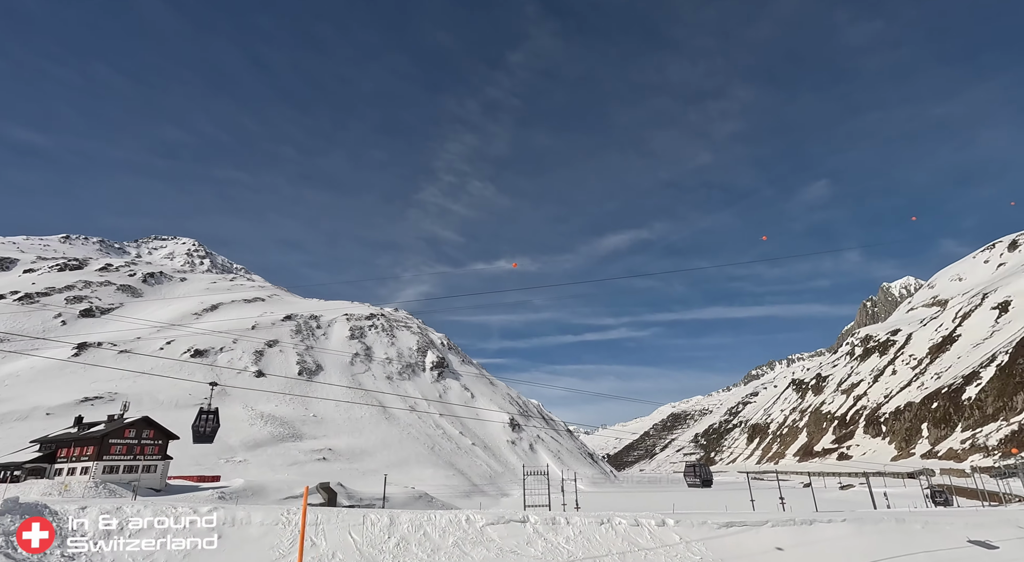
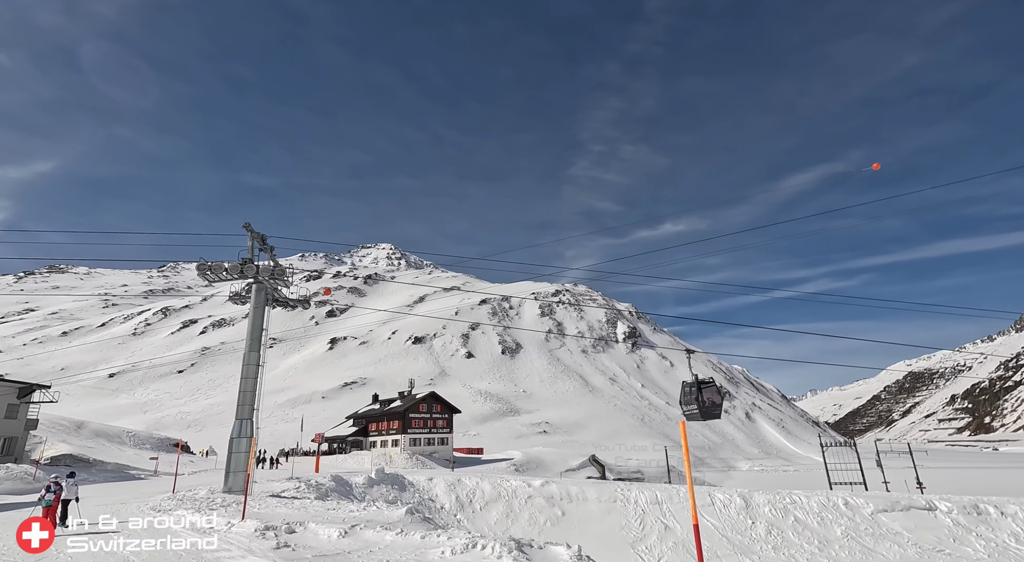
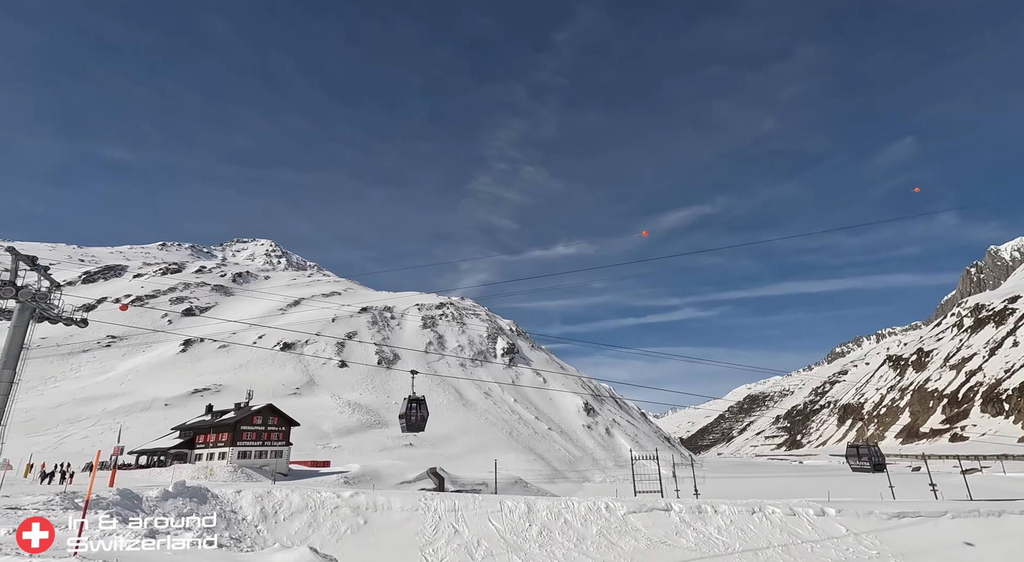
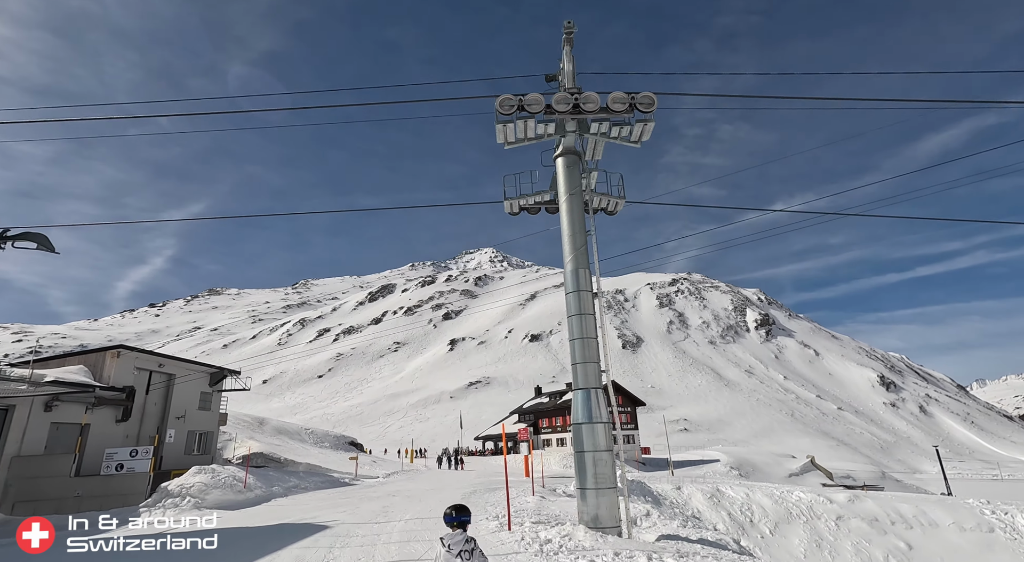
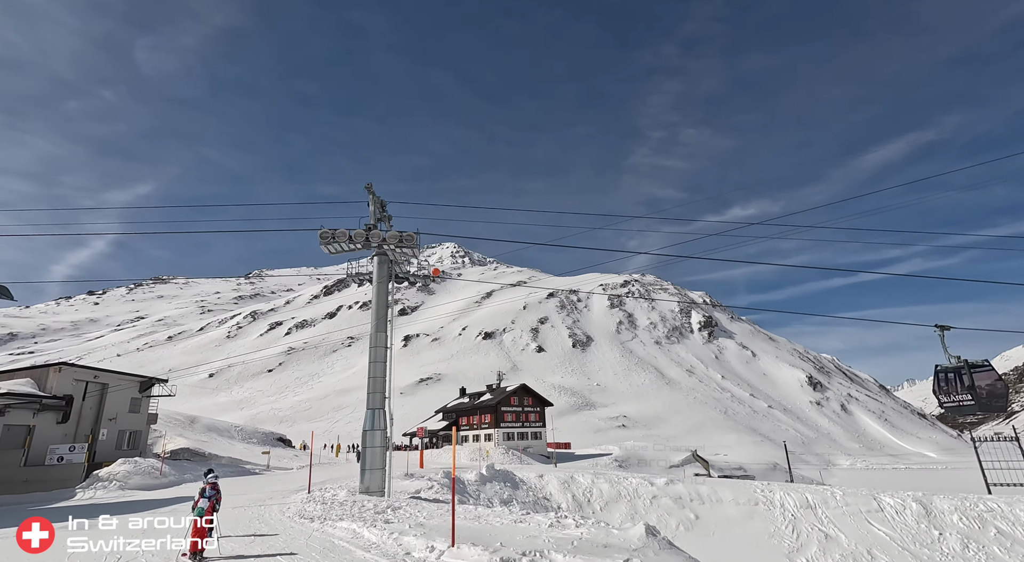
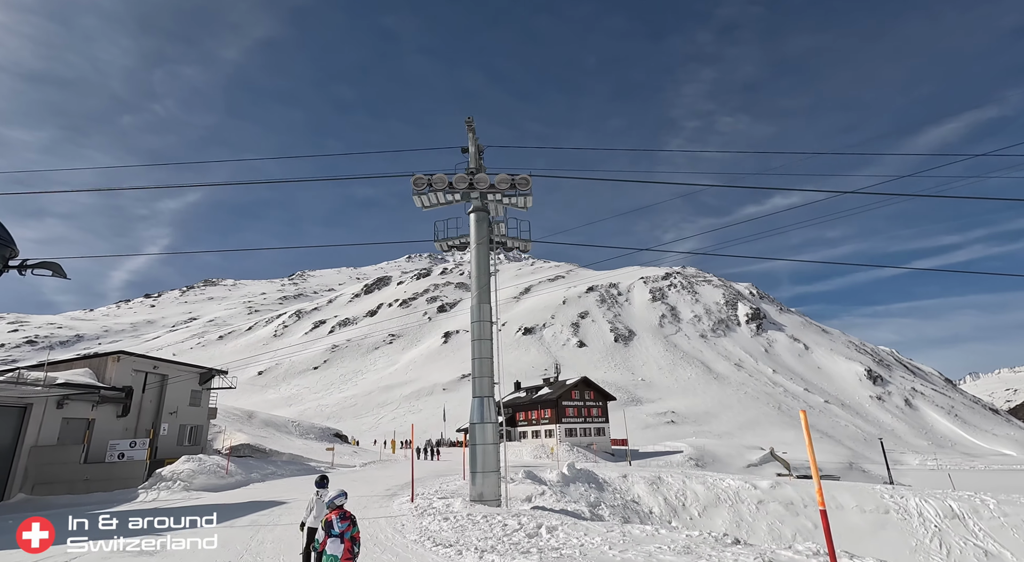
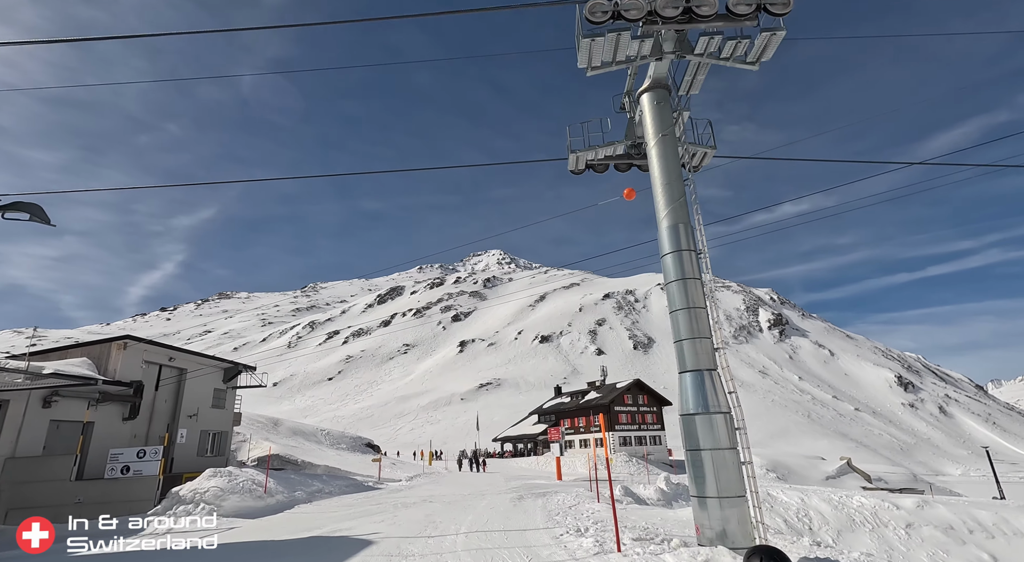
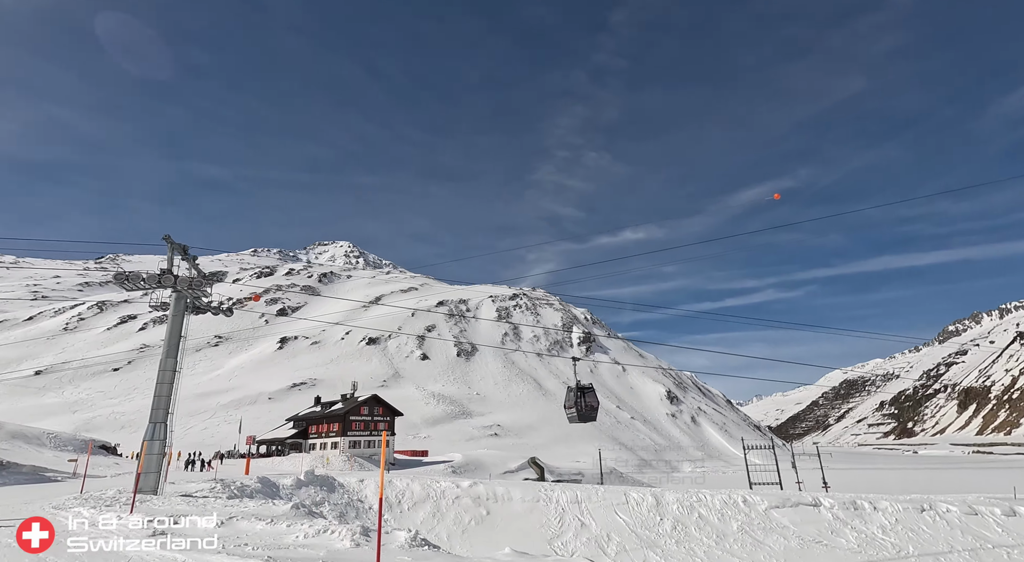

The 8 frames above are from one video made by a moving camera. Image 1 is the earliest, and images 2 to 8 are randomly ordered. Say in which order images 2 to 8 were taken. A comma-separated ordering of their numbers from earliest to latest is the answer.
3, 8, 2, 5, 6, 4, 7
